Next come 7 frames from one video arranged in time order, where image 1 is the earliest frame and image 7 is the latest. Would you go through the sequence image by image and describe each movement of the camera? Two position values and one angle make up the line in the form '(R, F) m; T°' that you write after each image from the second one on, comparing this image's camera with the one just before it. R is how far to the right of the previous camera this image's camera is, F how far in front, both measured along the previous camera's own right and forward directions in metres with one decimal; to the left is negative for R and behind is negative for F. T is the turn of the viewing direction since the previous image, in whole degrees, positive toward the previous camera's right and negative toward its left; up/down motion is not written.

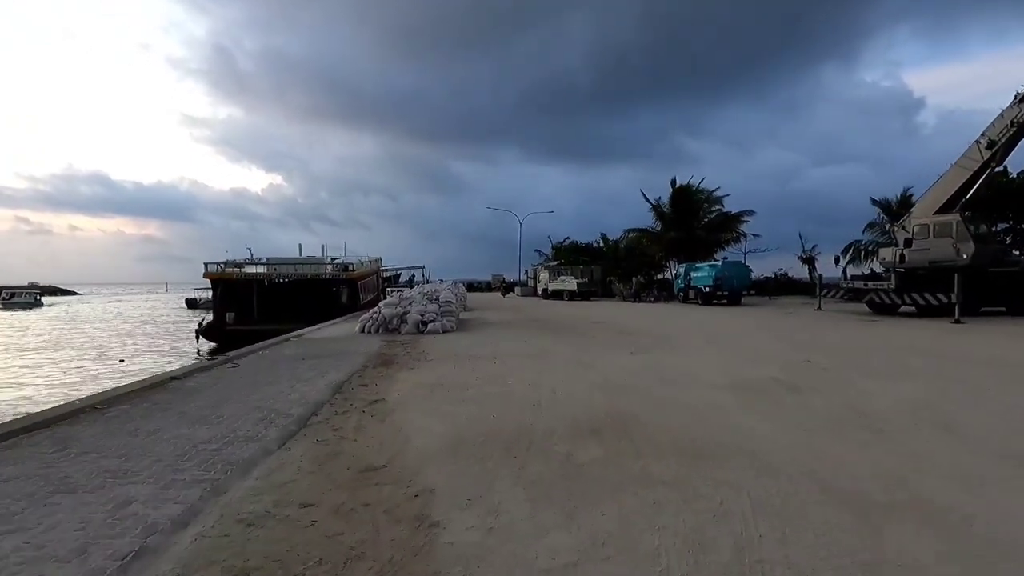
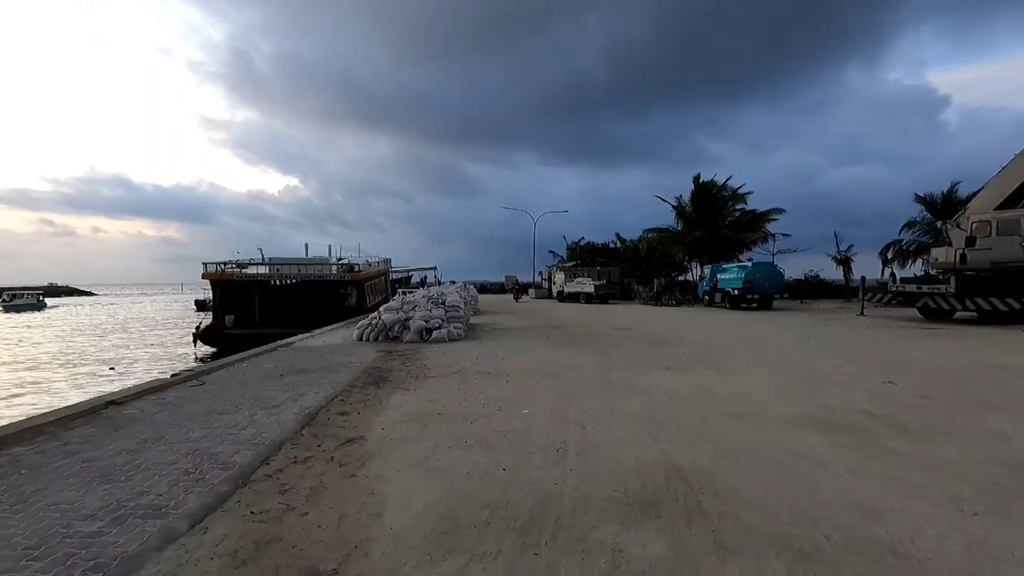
(0.0, +1.7) m; -1°
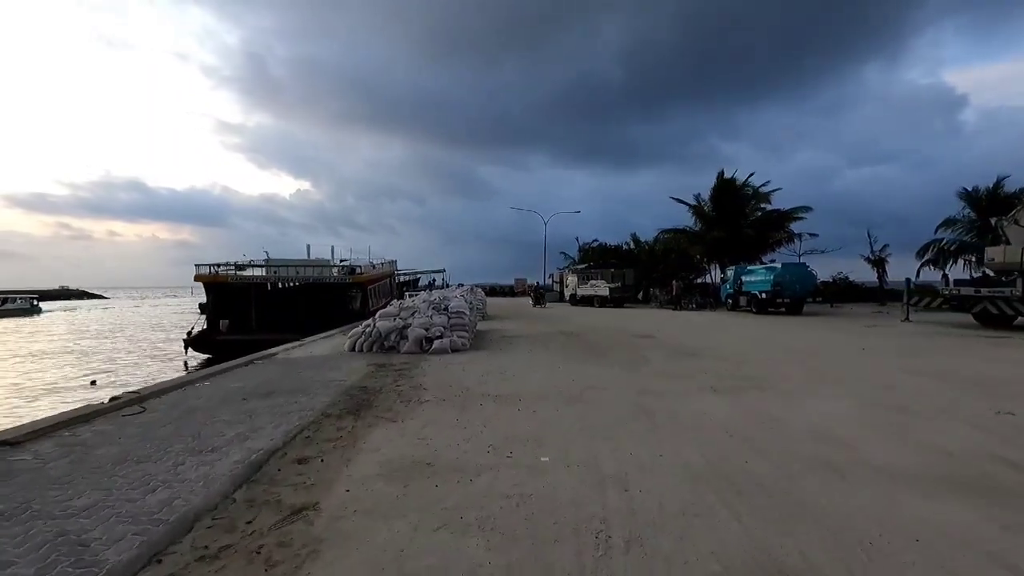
(0.0, +1.7) m; -1°
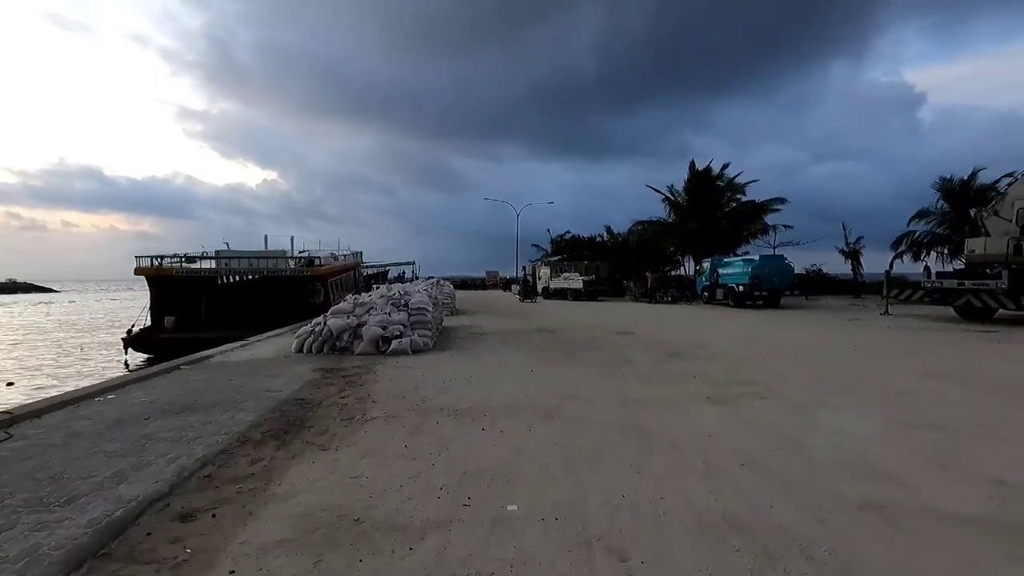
(+0.1, +1.2) m; +3°
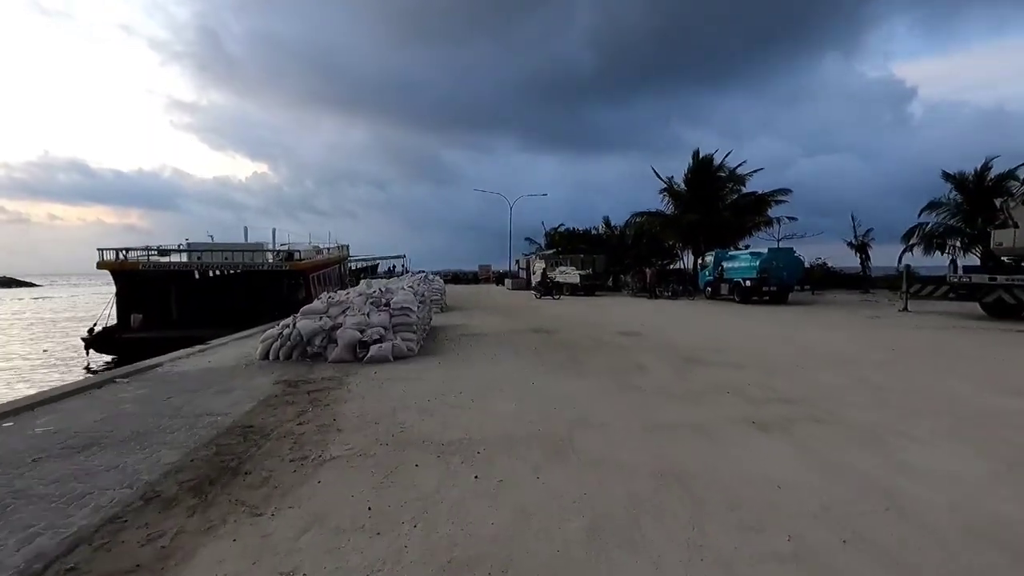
(-0.1, +1.4) m; +1°
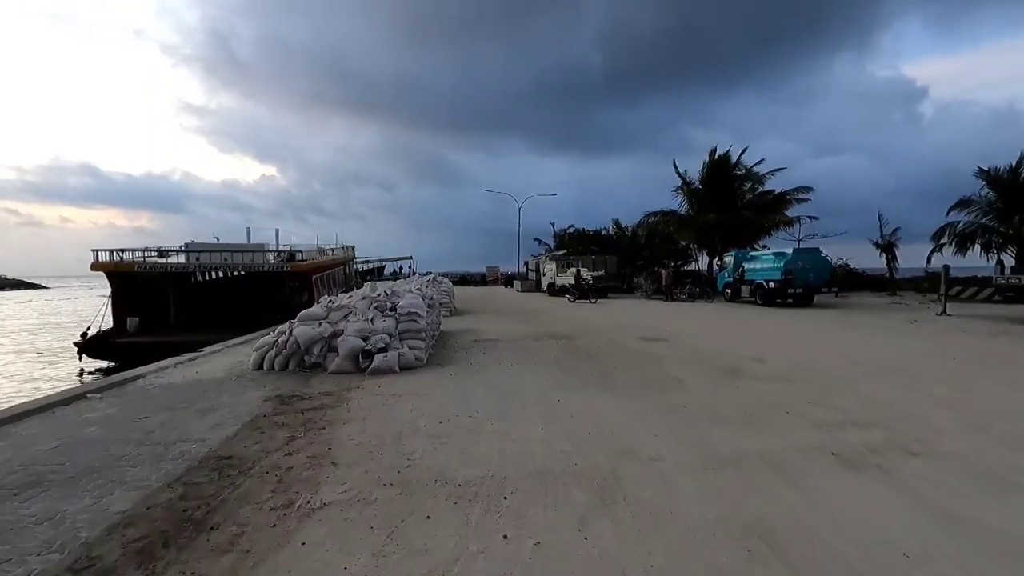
(-0.2, +1.0) m; -1°
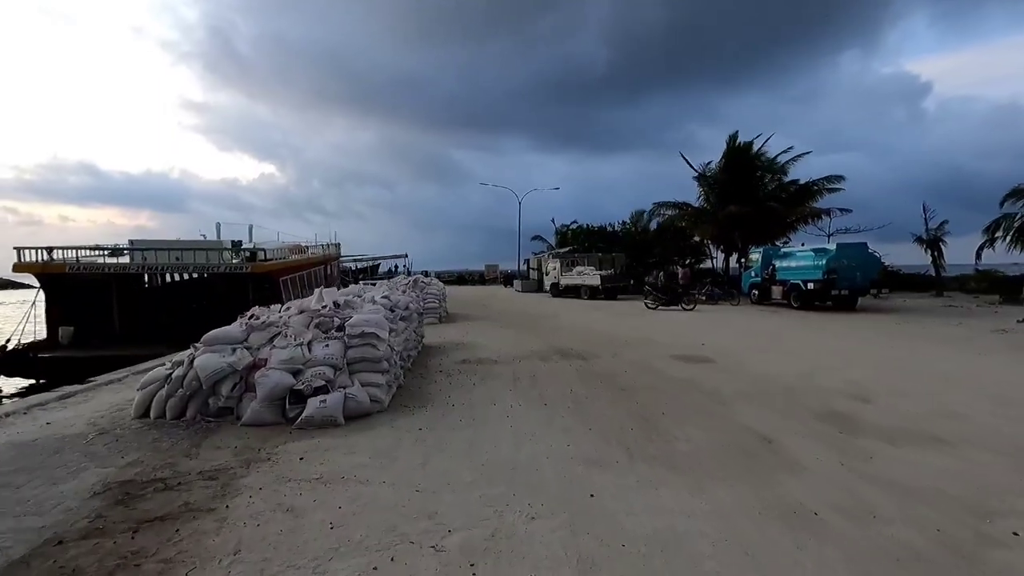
(0.0, +2.9) m; 0°
